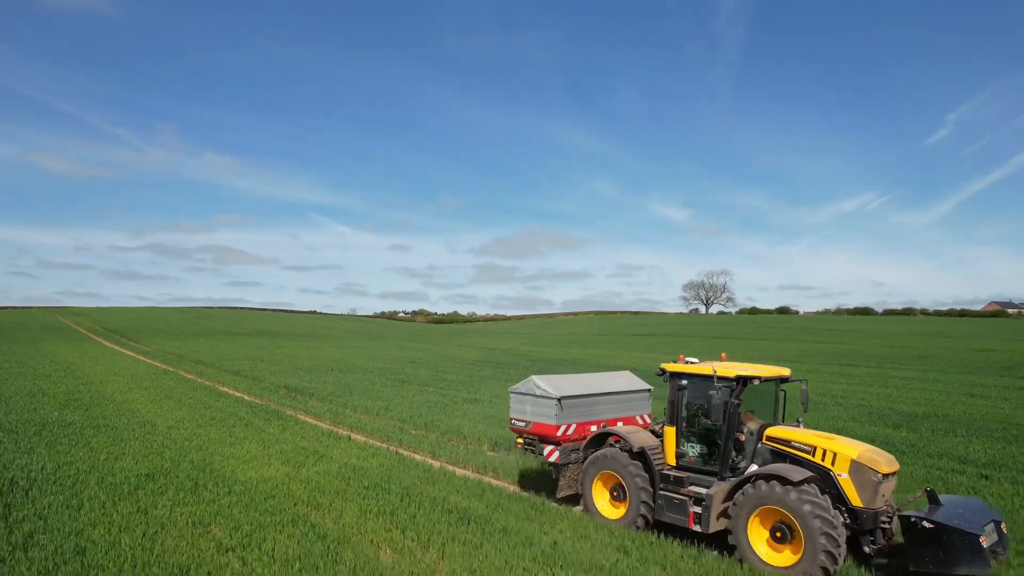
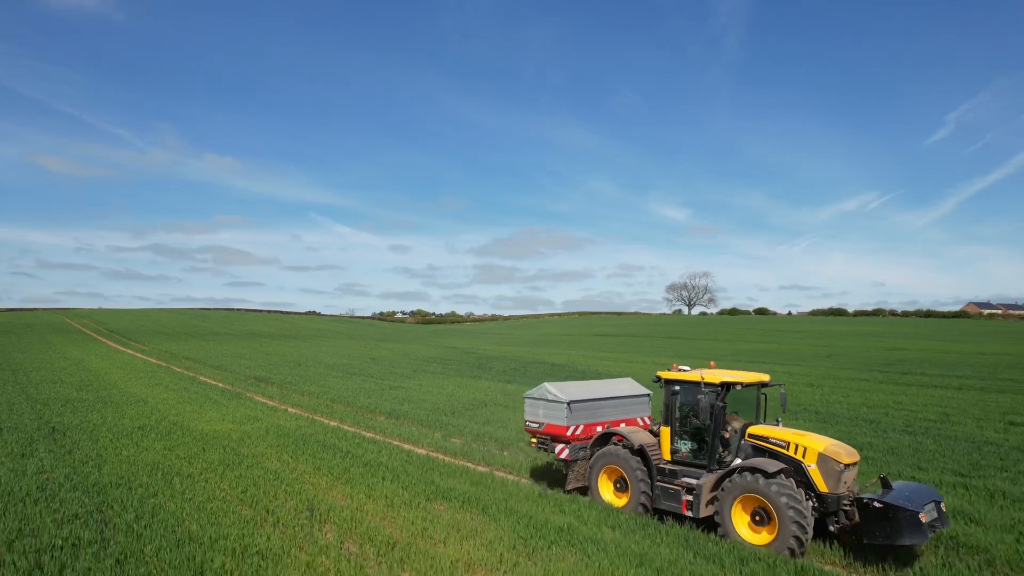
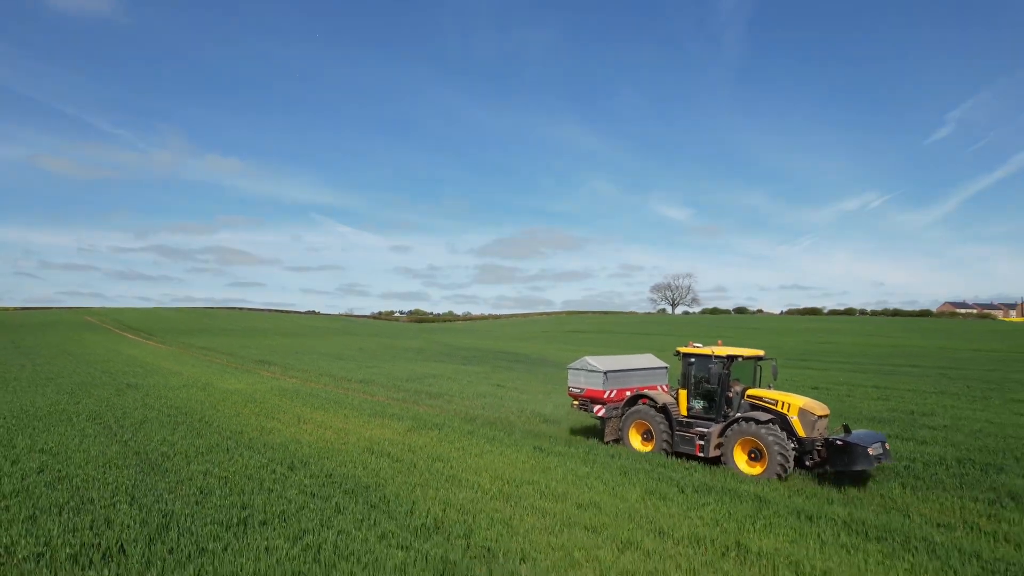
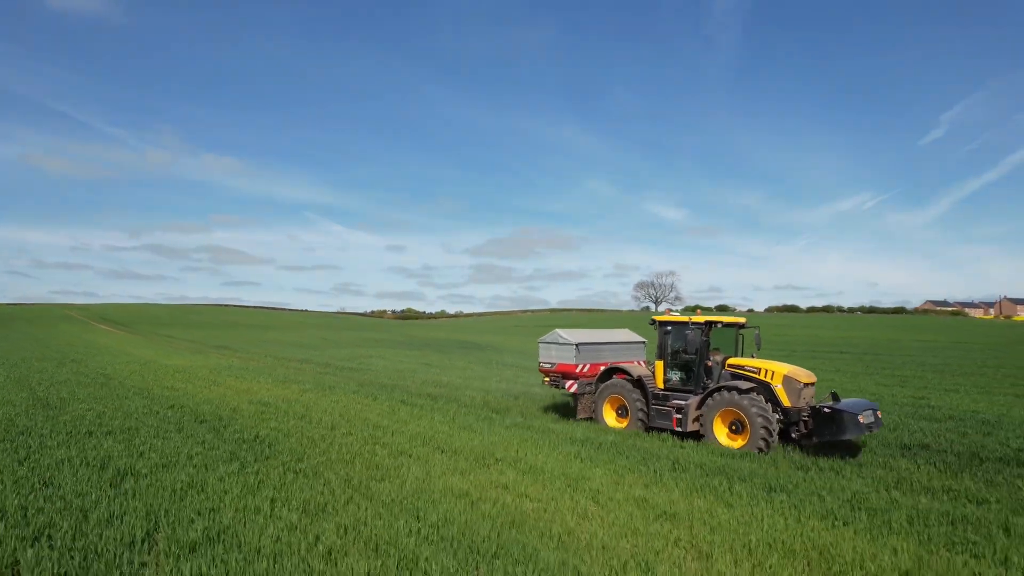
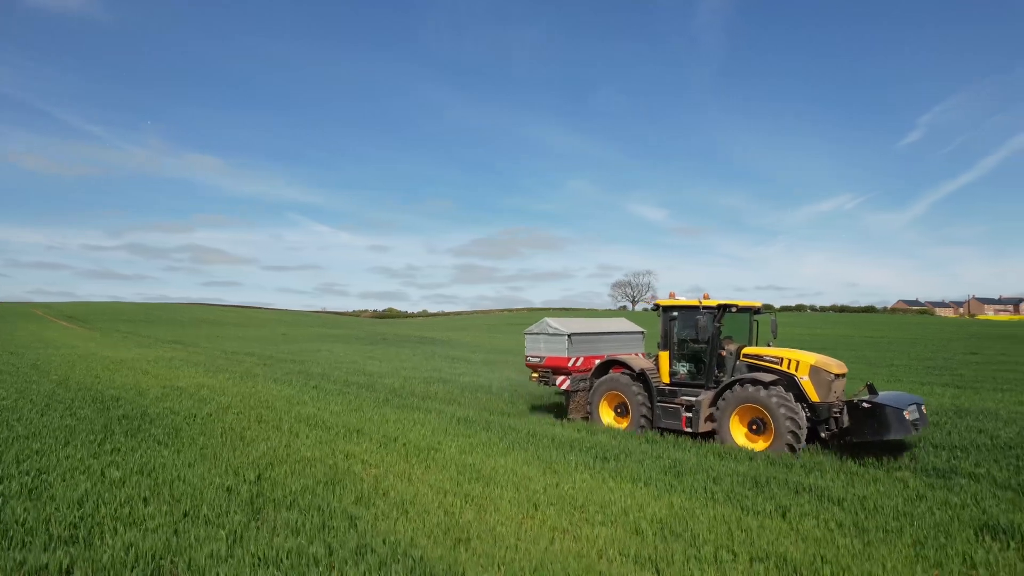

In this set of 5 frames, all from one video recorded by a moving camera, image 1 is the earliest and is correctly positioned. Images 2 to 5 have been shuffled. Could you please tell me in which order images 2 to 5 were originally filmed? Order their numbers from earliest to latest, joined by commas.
2, 3, 4, 5
